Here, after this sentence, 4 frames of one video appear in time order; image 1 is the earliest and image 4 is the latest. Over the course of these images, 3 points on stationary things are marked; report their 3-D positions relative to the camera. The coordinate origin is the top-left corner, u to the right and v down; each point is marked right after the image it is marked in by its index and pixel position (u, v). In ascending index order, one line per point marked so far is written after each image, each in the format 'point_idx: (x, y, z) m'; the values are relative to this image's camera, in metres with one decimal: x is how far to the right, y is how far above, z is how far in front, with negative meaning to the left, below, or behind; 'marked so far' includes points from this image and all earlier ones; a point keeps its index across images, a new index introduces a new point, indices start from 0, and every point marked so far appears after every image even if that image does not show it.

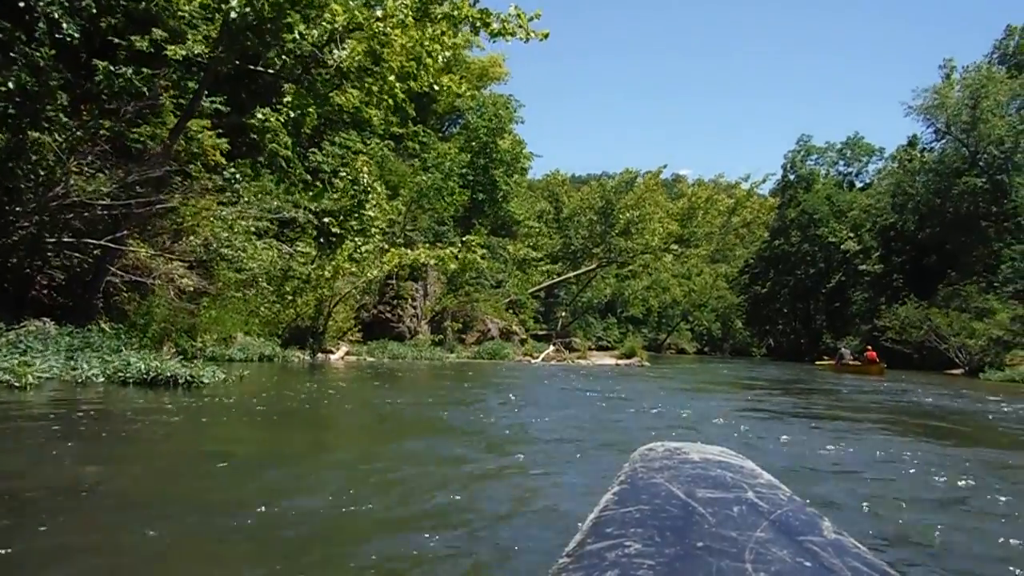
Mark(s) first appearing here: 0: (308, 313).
0: (-4.4, -0.5, +18.7) m
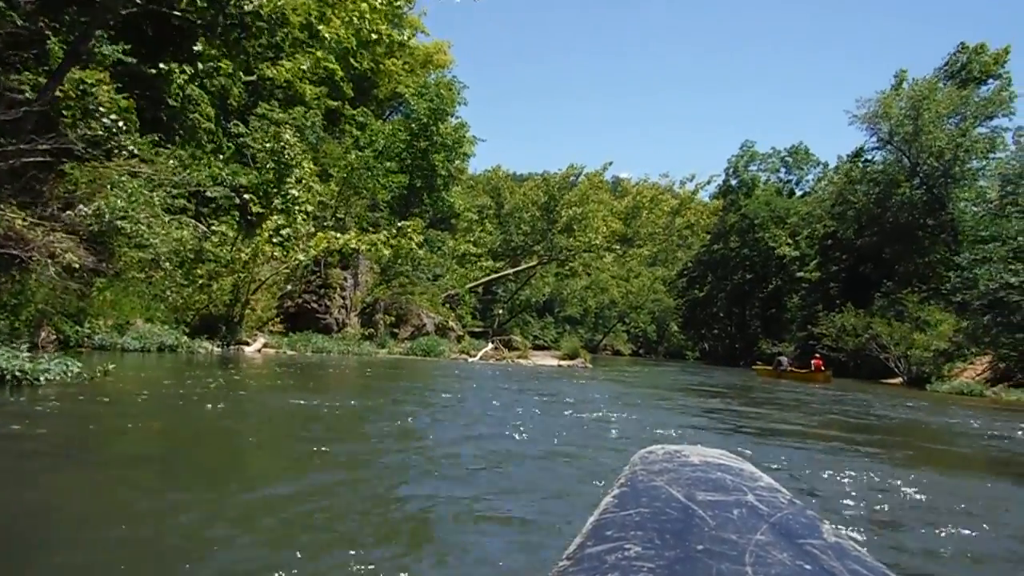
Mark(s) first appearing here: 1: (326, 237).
0: (-5.6, -0.2, +17.1) m
1: (-3.9, +1.1, +18.5) m
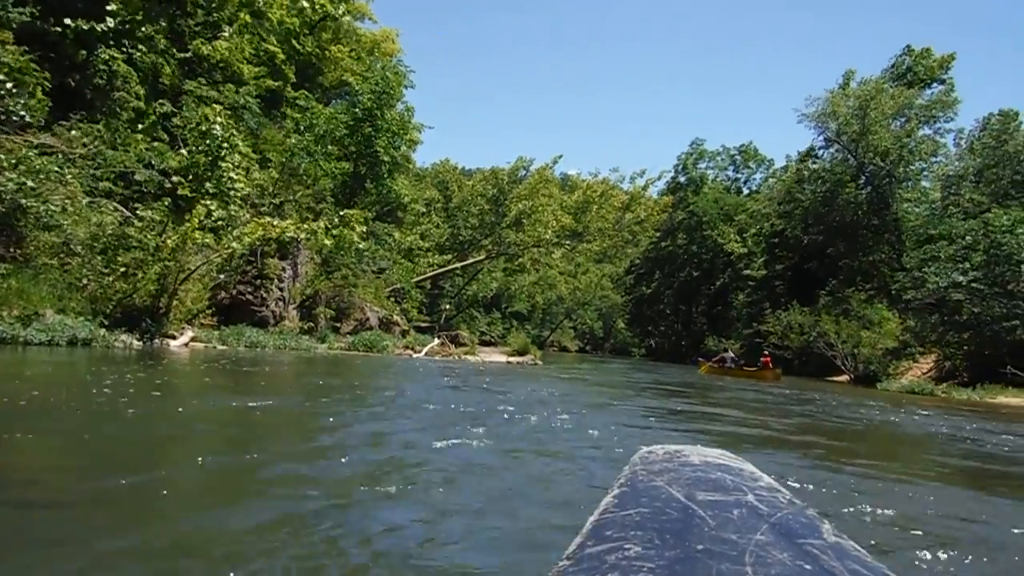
0: (-6.6, 0.0, +16.0) m
1: (-4.9, +1.2, +17.5) m
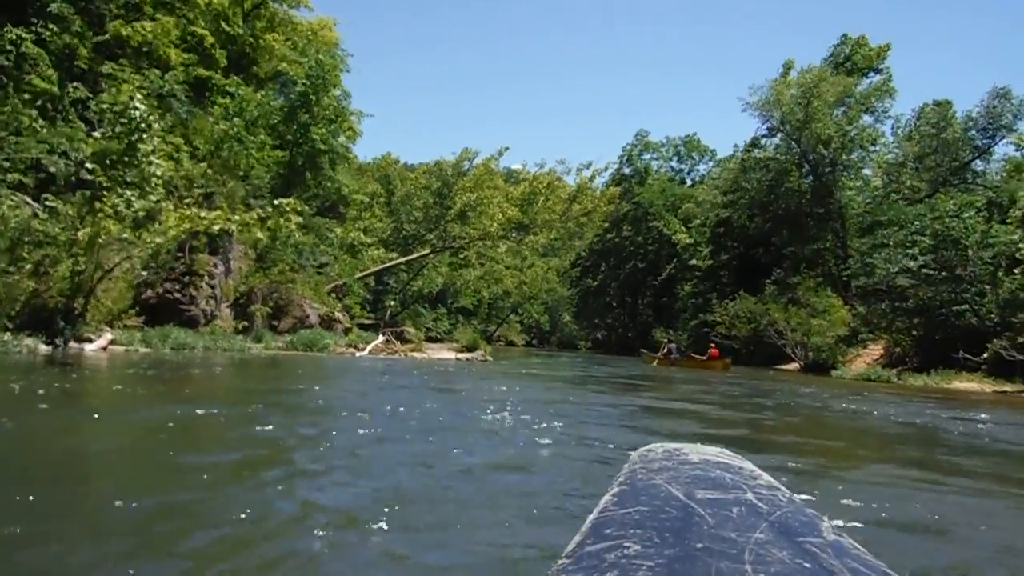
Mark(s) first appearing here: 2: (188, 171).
0: (-7.5, 0.0, +14.7) m
1: (-5.9, +1.3, +16.3) m
2: (-6.9, +2.5, +18.9) m
